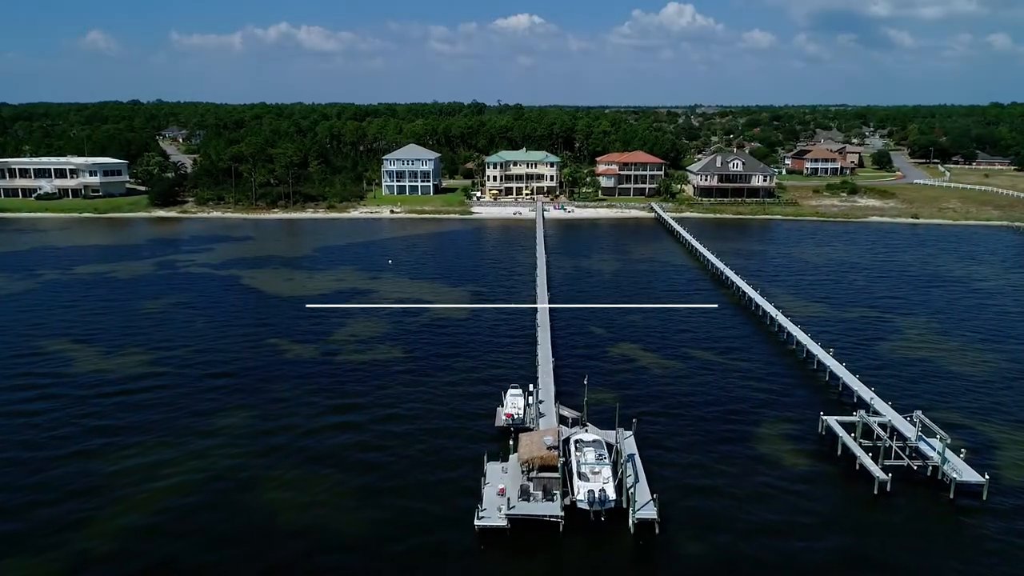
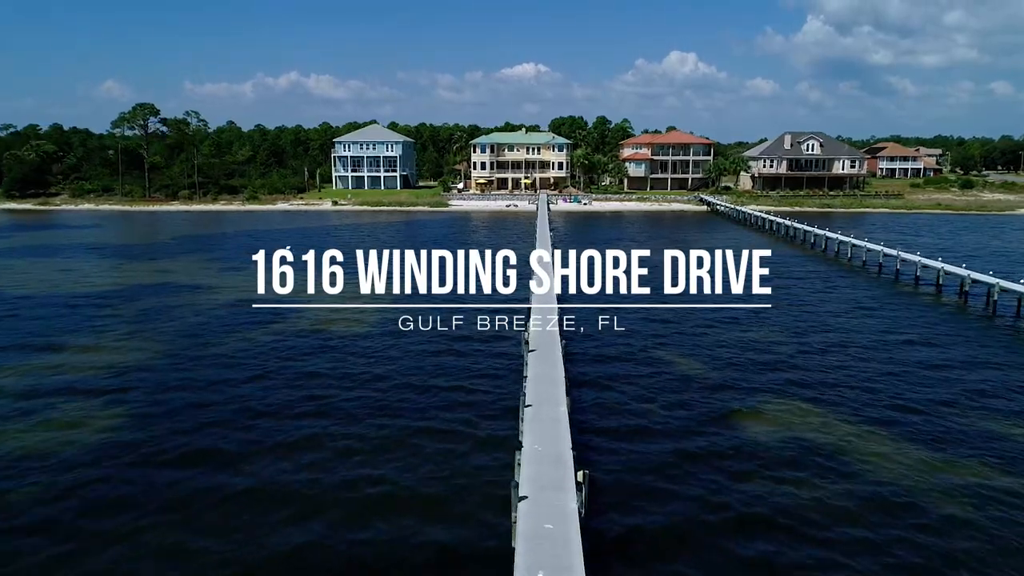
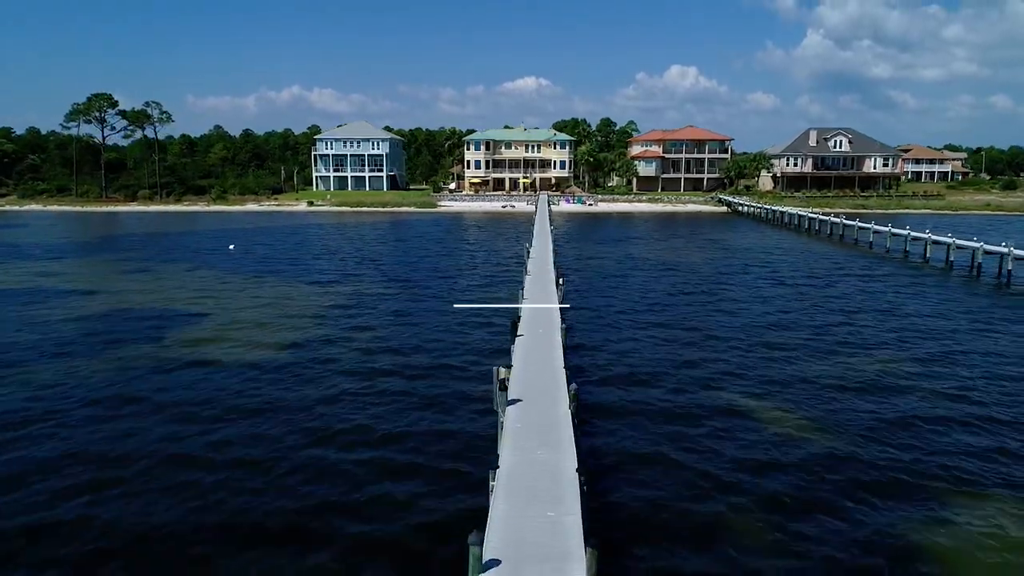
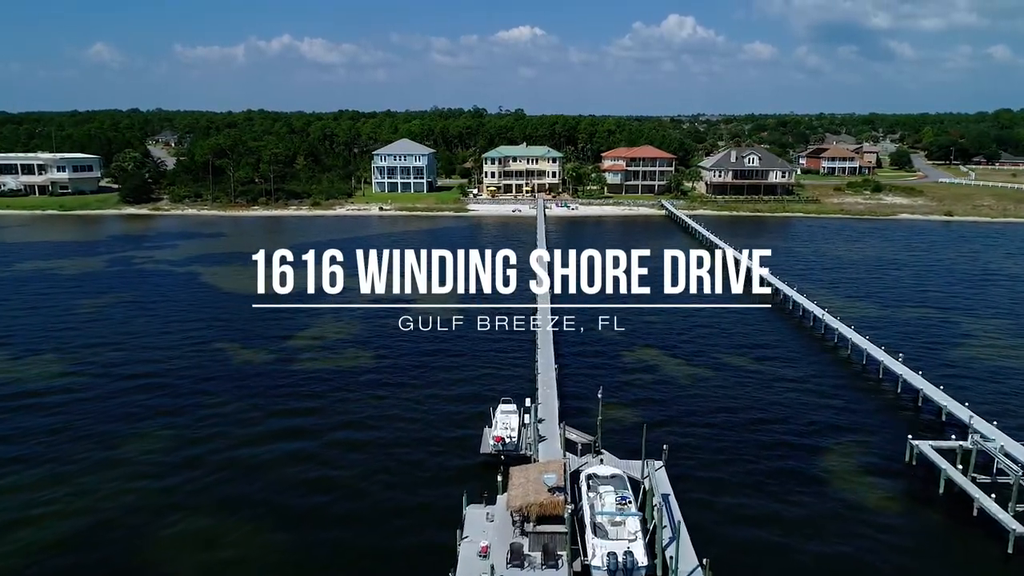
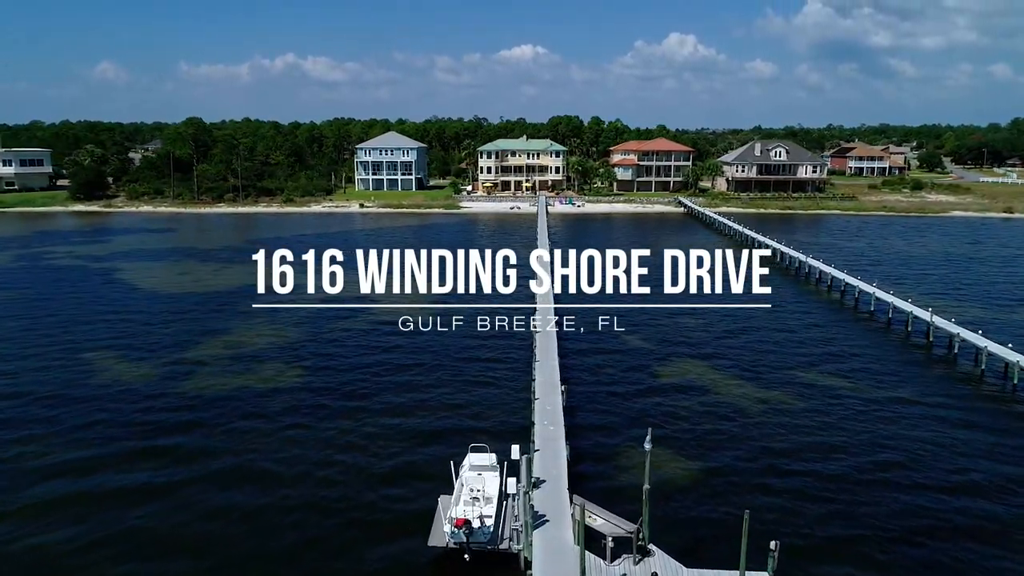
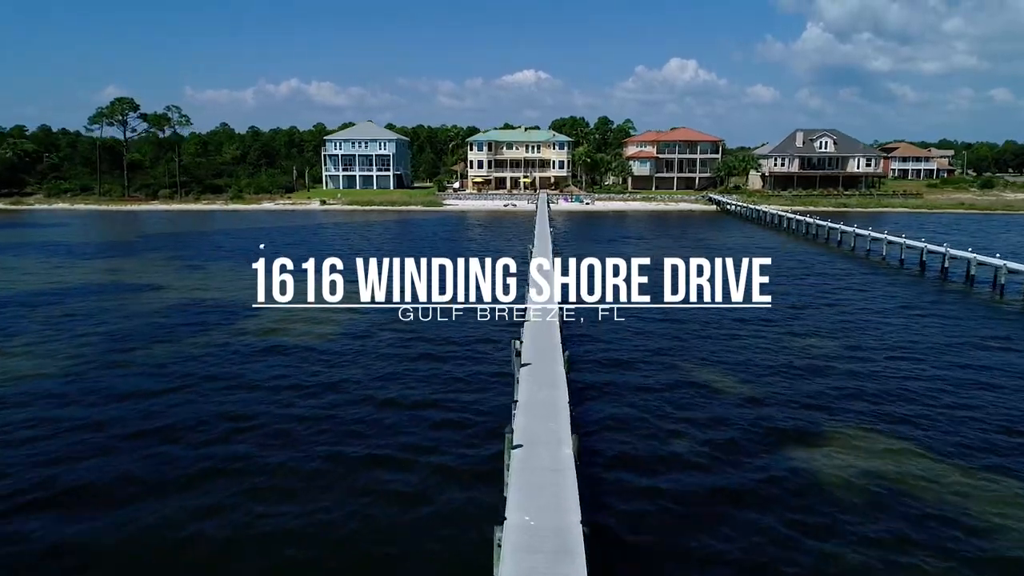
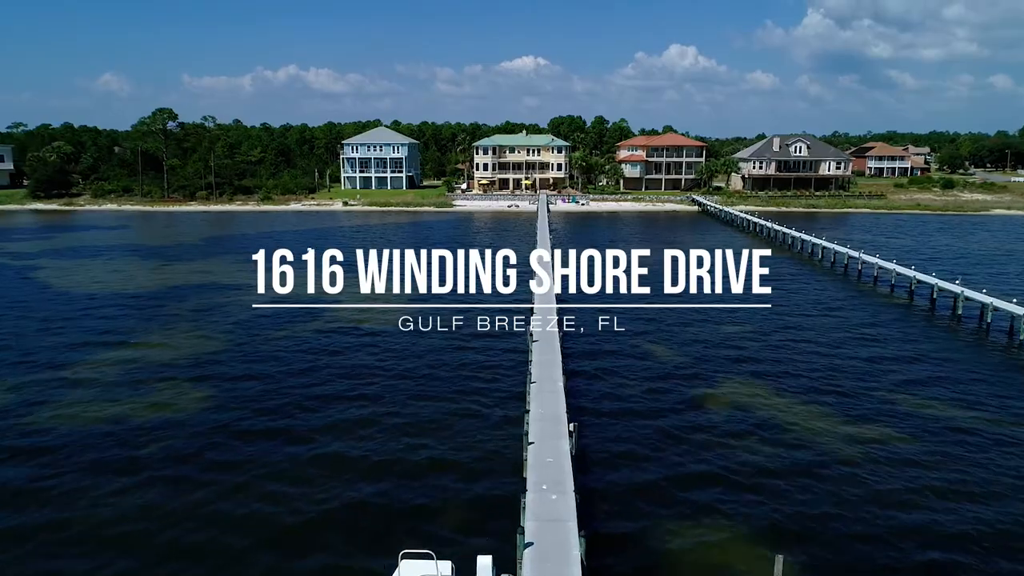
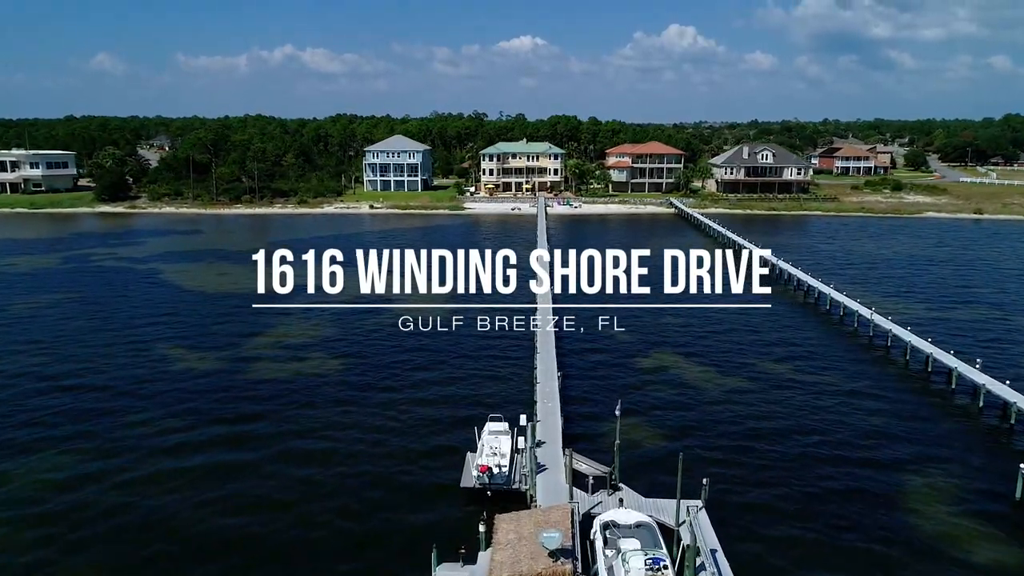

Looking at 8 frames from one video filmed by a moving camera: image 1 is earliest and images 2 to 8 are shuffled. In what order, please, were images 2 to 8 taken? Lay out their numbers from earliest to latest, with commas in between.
4, 8, 5, 7, 2, 6, 3
